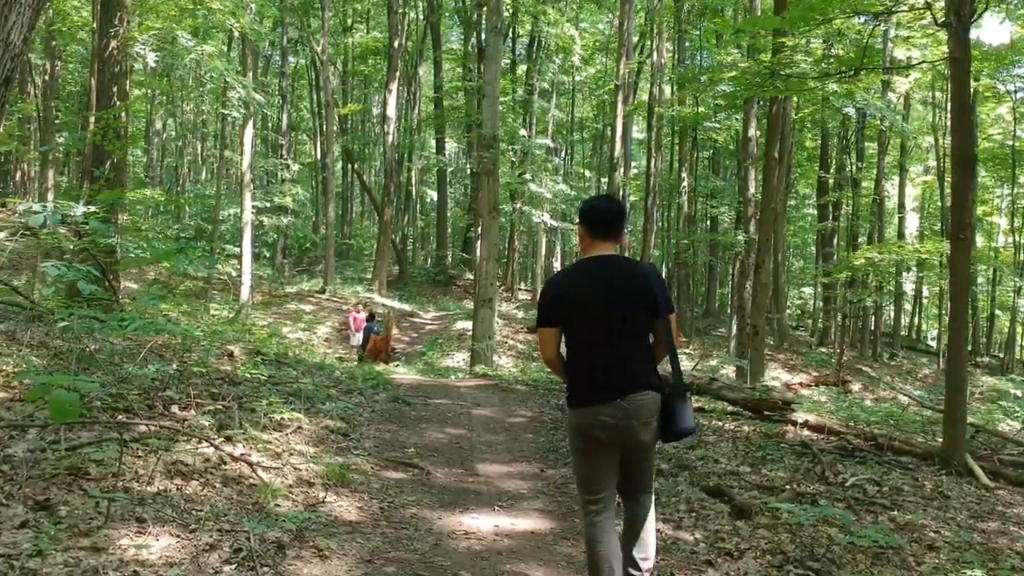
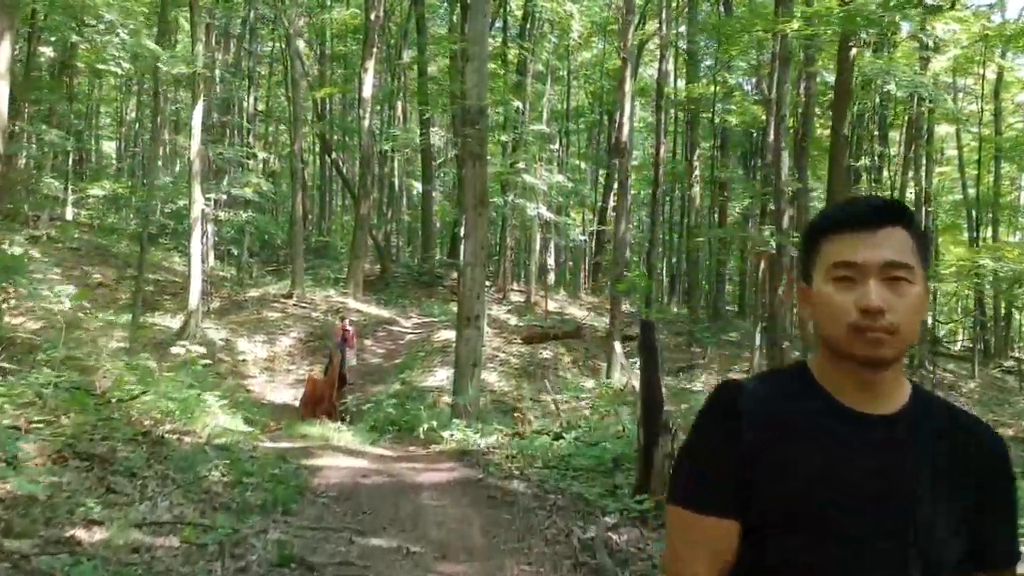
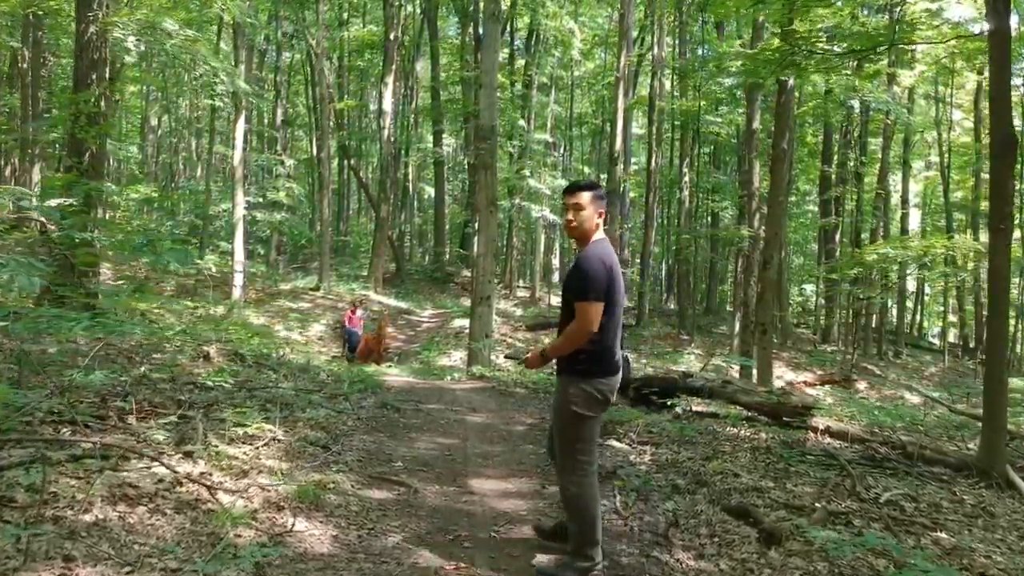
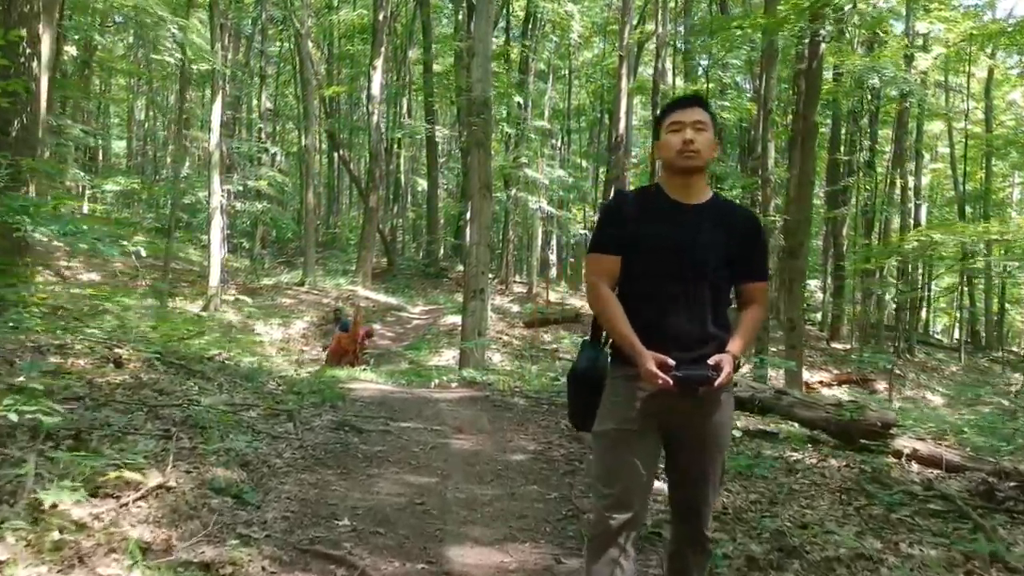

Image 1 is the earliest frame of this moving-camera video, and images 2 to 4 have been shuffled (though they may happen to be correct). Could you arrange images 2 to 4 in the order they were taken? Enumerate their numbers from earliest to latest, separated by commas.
3, 4, 2
